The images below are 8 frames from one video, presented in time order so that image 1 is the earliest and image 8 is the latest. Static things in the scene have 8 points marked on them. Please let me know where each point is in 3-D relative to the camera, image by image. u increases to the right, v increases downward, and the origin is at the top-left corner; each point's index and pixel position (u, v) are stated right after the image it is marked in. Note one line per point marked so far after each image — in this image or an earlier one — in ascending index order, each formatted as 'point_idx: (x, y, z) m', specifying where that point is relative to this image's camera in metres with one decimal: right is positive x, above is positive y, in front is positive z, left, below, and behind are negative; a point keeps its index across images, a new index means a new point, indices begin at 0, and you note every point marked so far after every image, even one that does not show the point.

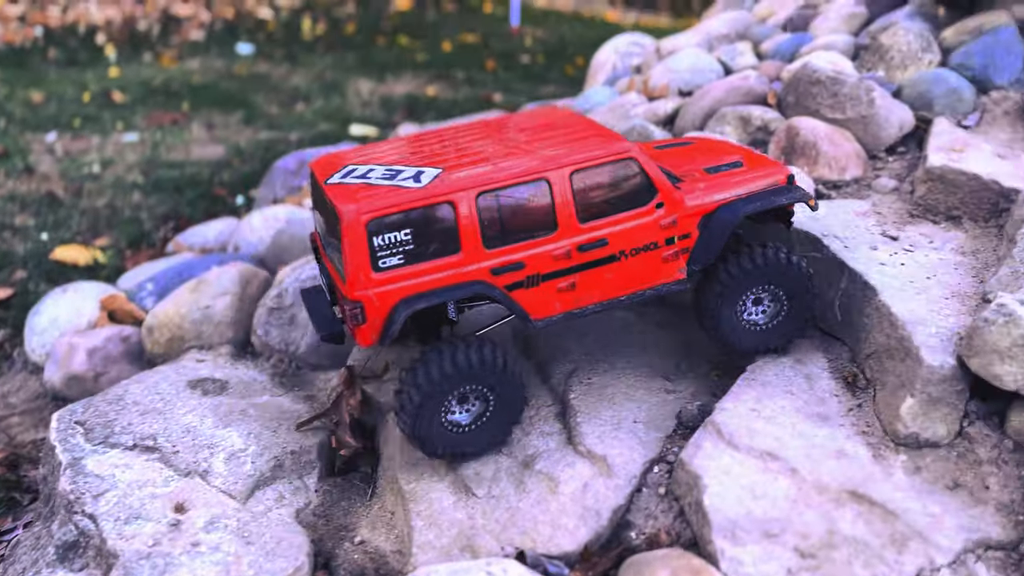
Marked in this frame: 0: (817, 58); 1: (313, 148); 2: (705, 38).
0: (+1.4, +1.1, +4.0) m
1: (-1.1, +0.7, +4.6) m
2: (+1.1, +1.4, +4.9) m
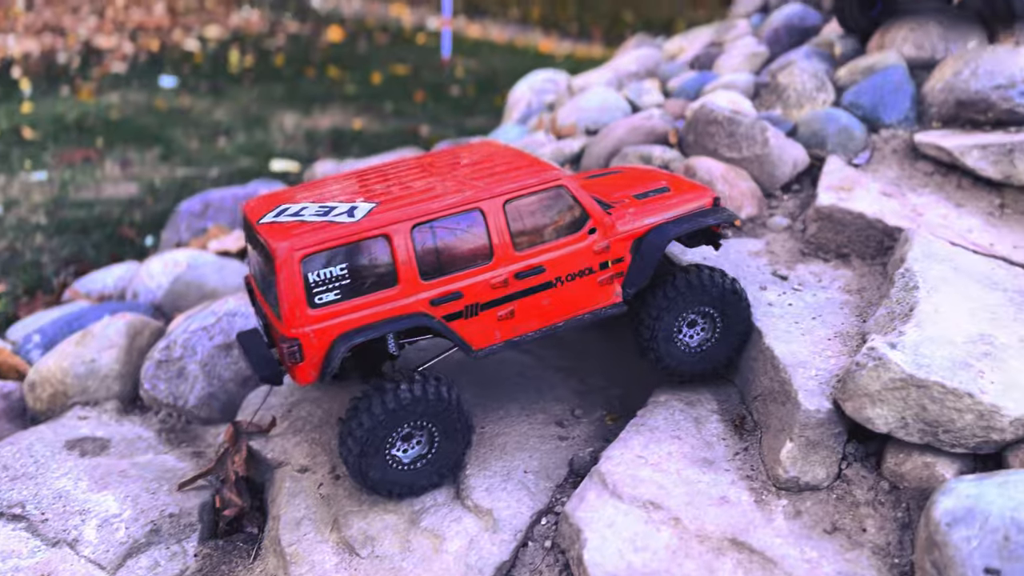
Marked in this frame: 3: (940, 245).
0: (+1.0, +0.9, +4.0) m
1: (-1.5, +0.5, +4.5) m
2: (+0.6, +1.2, +5.0) m
3: (+1.4, +0.1, +2.8) m
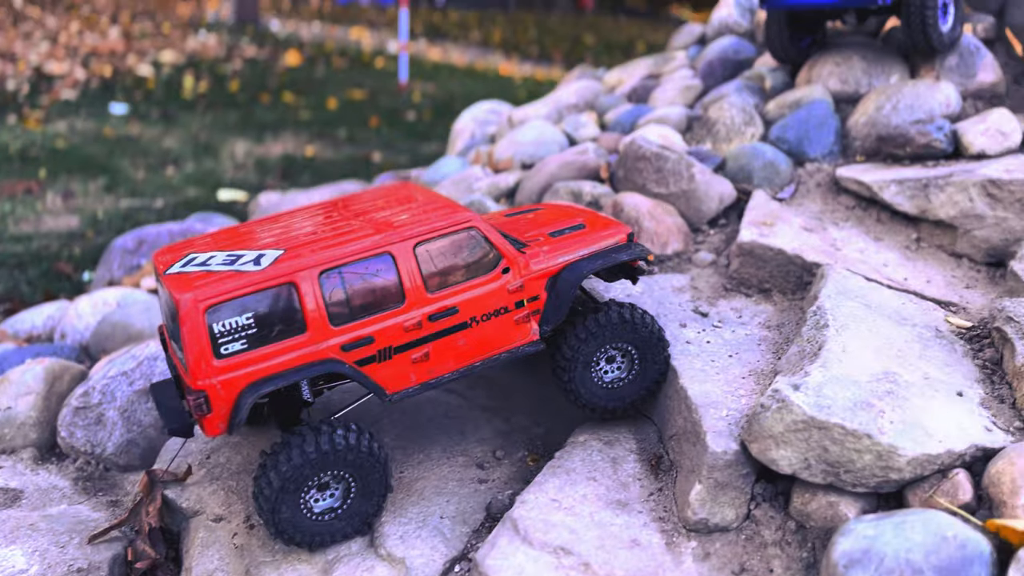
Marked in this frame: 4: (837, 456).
0: (+0.6, +0.7, +4.1) m
1: (-1.8, +0.3, +4.4) m
2: (+0.2, +1.1, +5.0) m
3: (+1.1, 0.0, +2.9) m
4: (+0.8, -0.4, +2.1) m
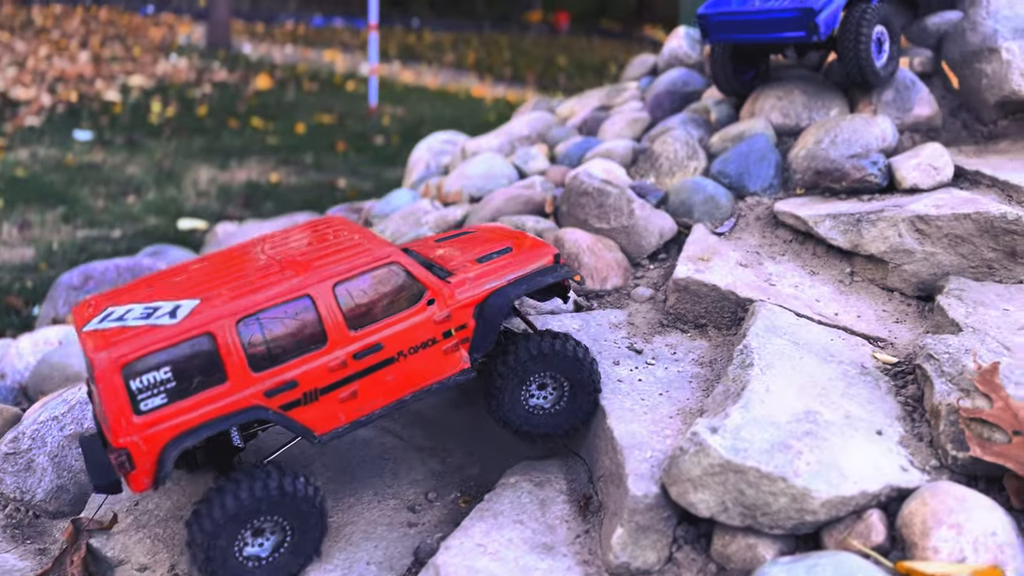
0: (+0.4, +0.6, +4.1) m
1: (-2.1, +0.1, +4.4) m
2: (0.0, +0.9, +5.1) m
3: (+0.9, -0.1, +2.9) m
4: (+0.6, -0.5, +2.1) m
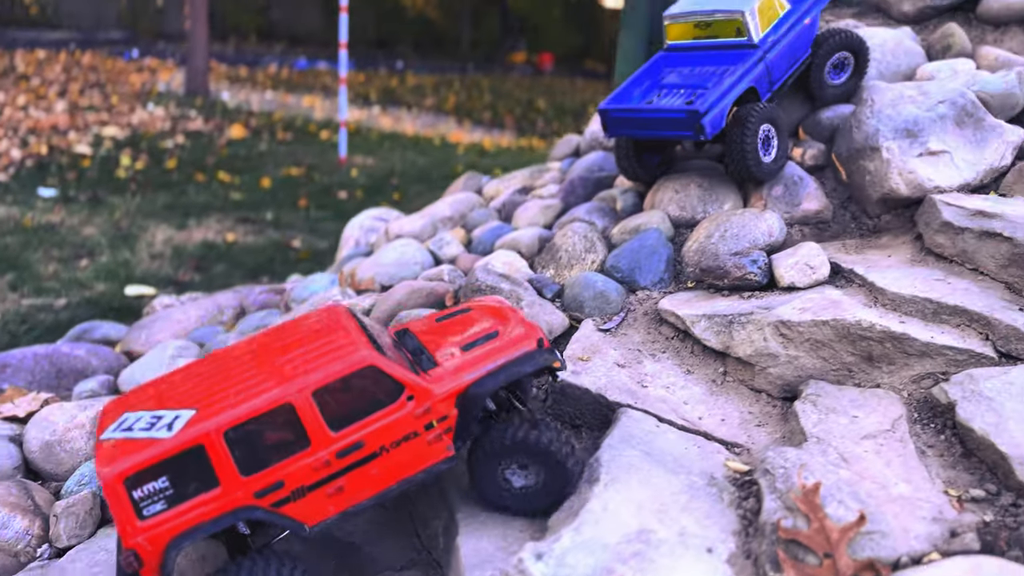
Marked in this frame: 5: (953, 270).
0: (-0.1, +0.2, +4.3) m
1: (-2.6, -0.3, +4.5) m
2: (-0.5, +0.4, +5.2) m
3: (+0.5, -0.5, +3.0) m
4: (+0.2, -0.9, +2.3) m
5: (+1.9, +0.1, +3.7) m
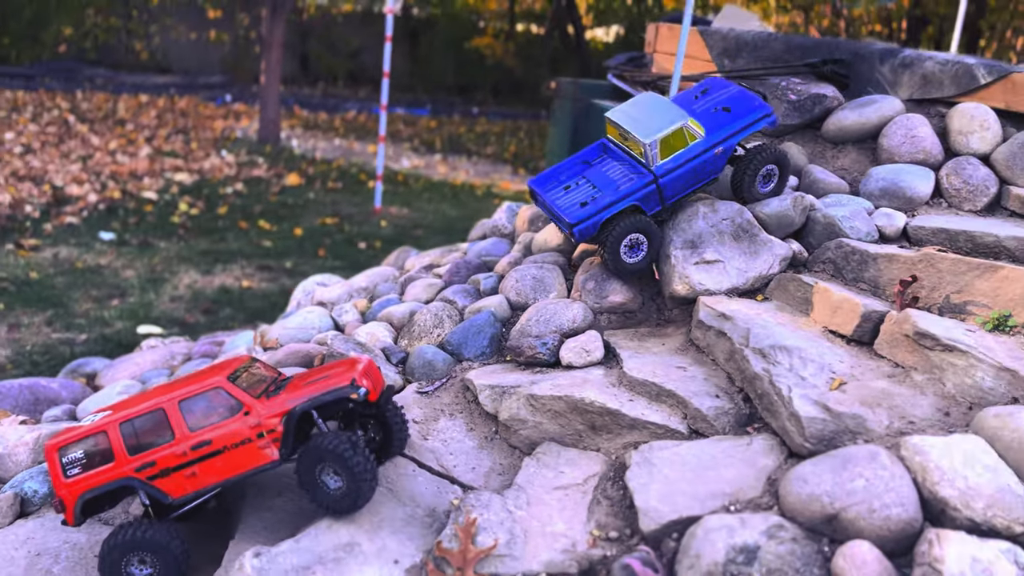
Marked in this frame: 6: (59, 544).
0: (-0.9, -0.2, +5.4) m
1: (-3.4, -0.6, +5.9) m
2: (-1.2, 0.0, +6.4) m
3: (-0.5, -0.9, +4.1) m
4: (-0.9, -1.2, +3.3) m
5: (+1.0, -0.4, +4.6) m
6: (-2.2, -1.2, +4.0) m
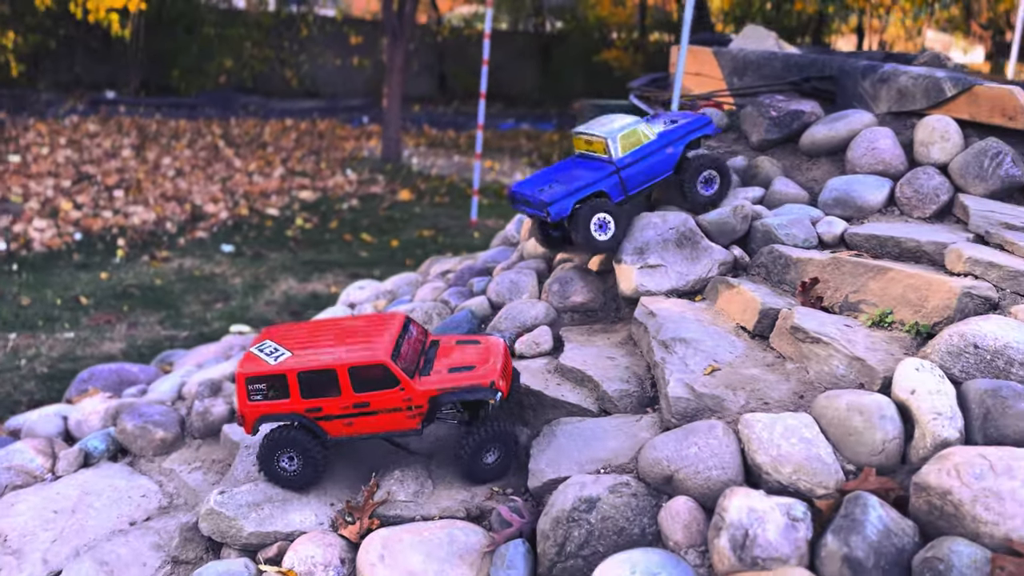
0: (-1.0, -0.3, +6.3) m
1: (-3.4, -0.6, +7.2) m
2: (-1.2, 0.0, +7.4) m
3: (-0.9, -0.9, +5.0) m
4: (-1.4, -1.2, +4.3) m
5: (+0.7, -0.4, +5.2) m
6: (-2.5, -1.2, +5.2) m
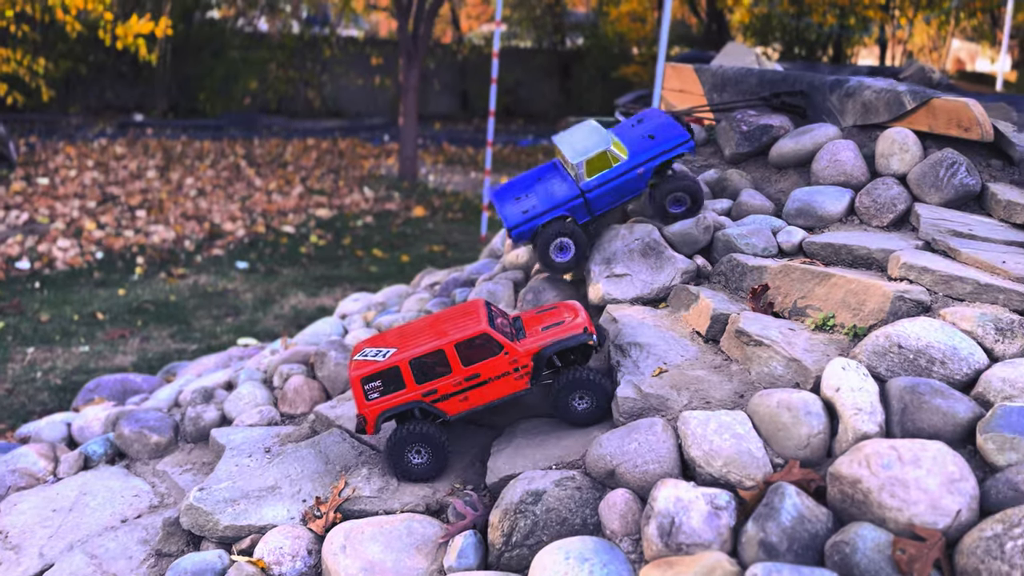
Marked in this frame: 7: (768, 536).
0: (-1.2, -0.3, +6.7) m
1: (-3.5, -0.8, +7.6) m
2: (-1.3, -0.2, +7.7) m
3: (-1.1, -0.9, +5.3) m
4: (-1.6, -1.2, +4.6) m
5: (+0.5, -0.4, +5.5) m
6: (-2.7, -1.3, +5.5) m
7: (+1.0, -1.0, +3.5) m
